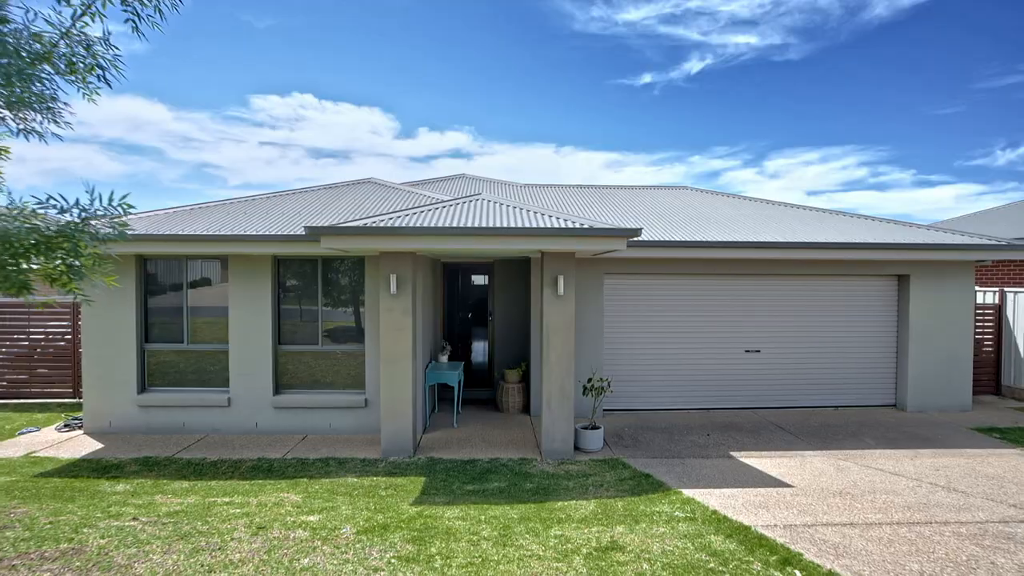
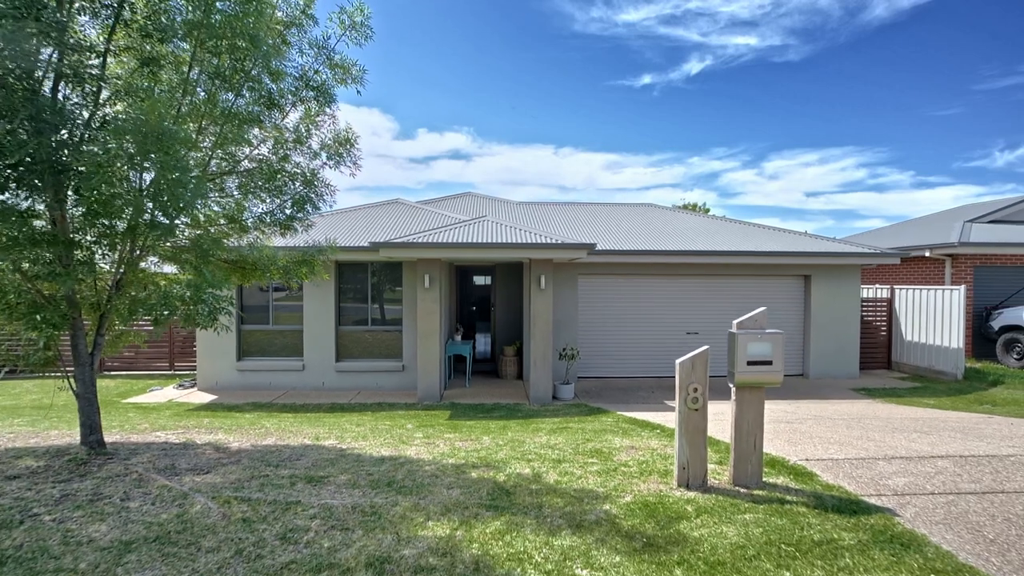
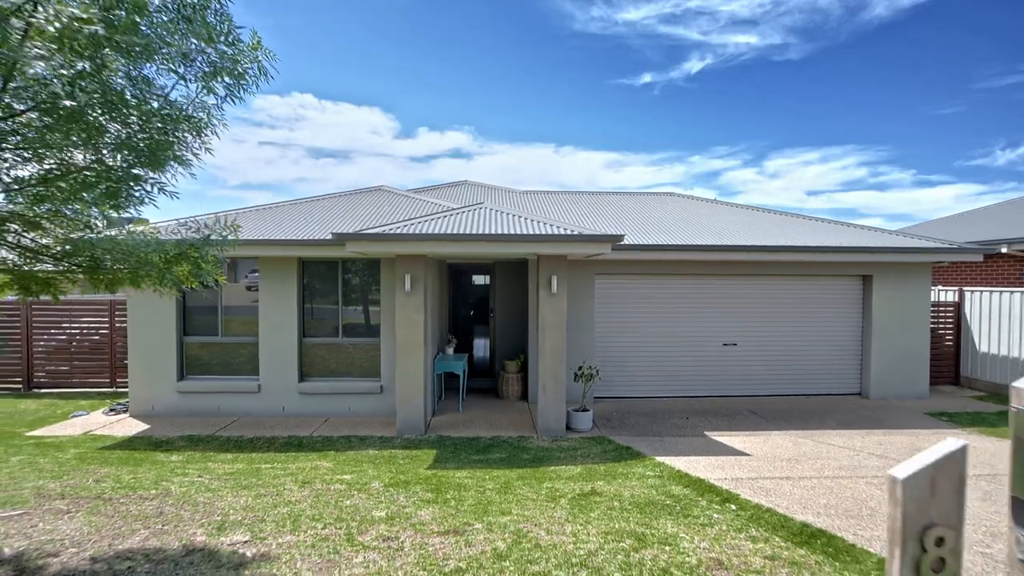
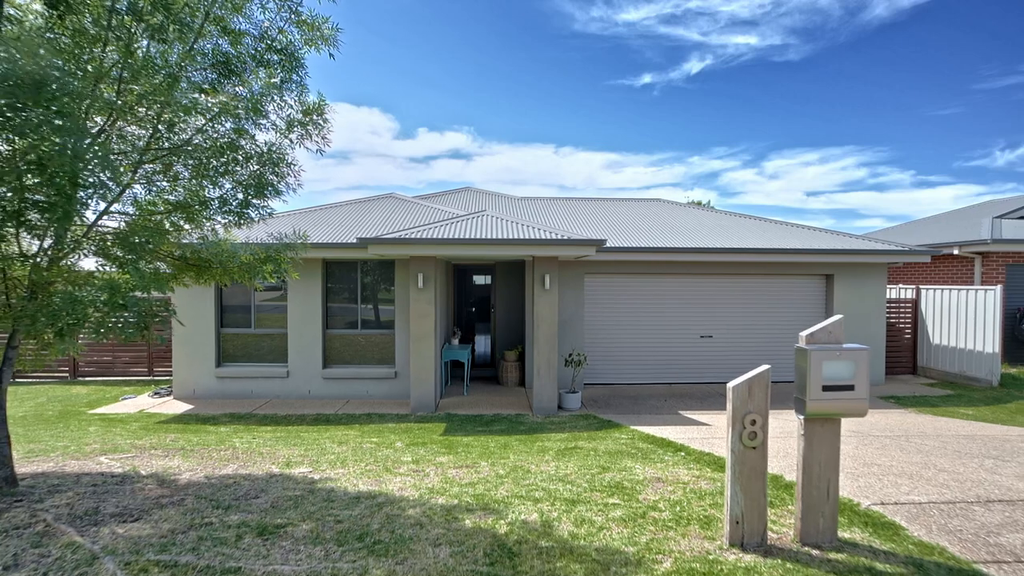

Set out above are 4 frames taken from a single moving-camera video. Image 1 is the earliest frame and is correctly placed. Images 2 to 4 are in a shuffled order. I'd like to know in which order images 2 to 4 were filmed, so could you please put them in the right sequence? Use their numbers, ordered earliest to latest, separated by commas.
3, 4, 2
